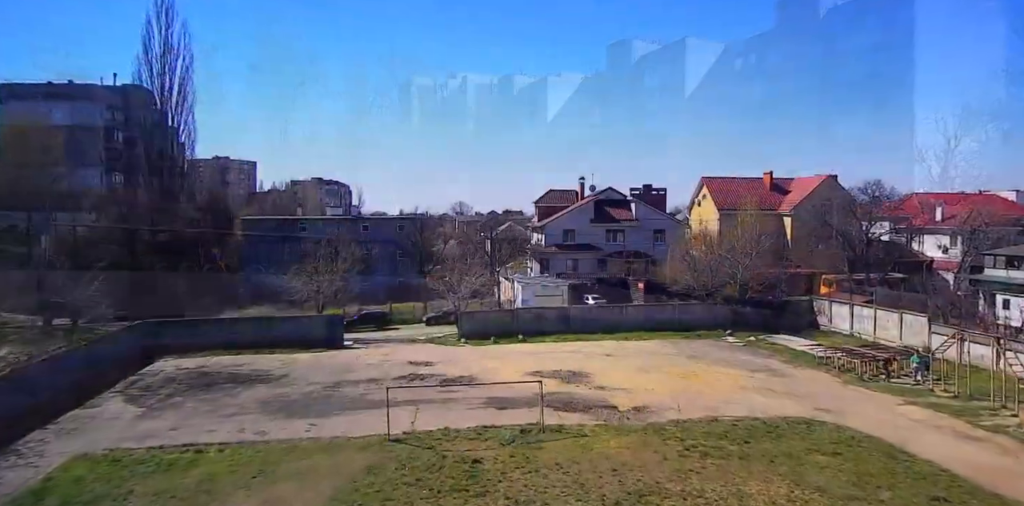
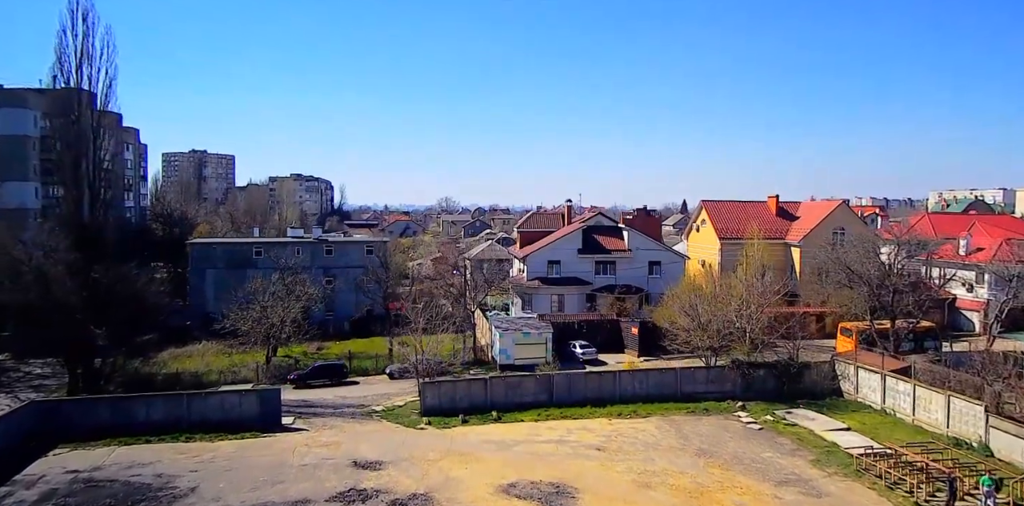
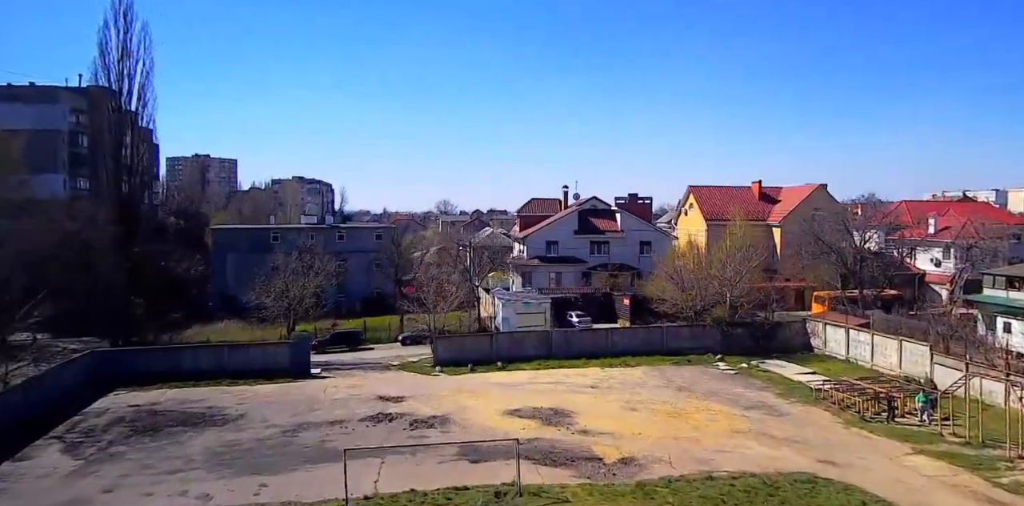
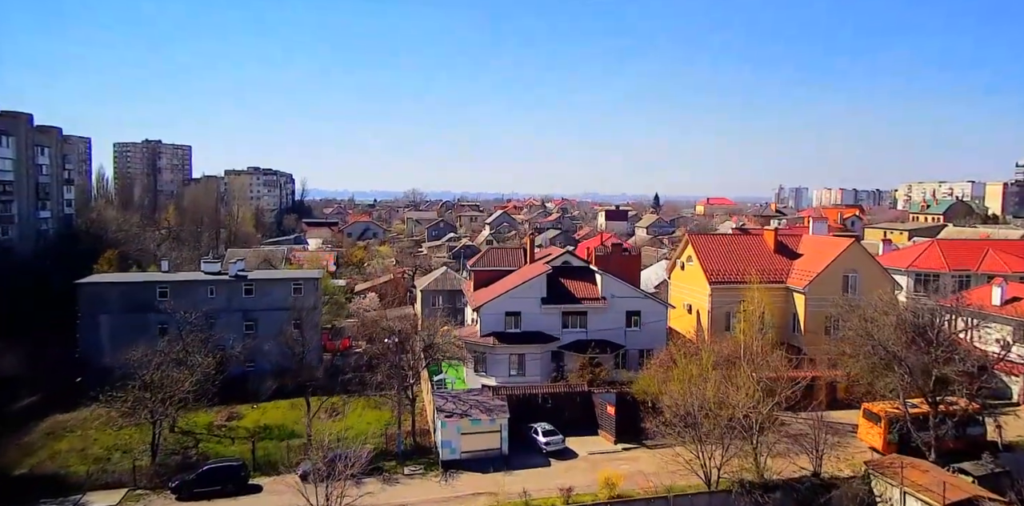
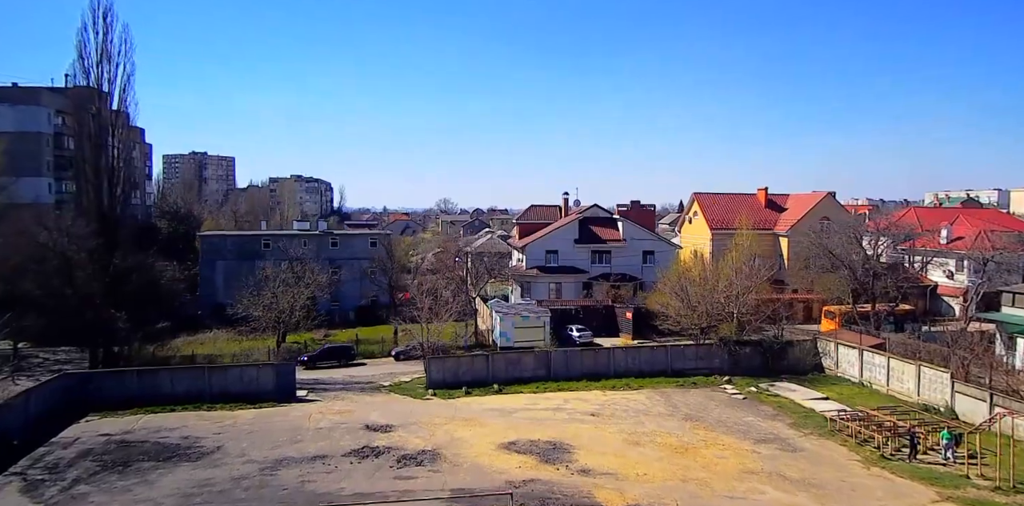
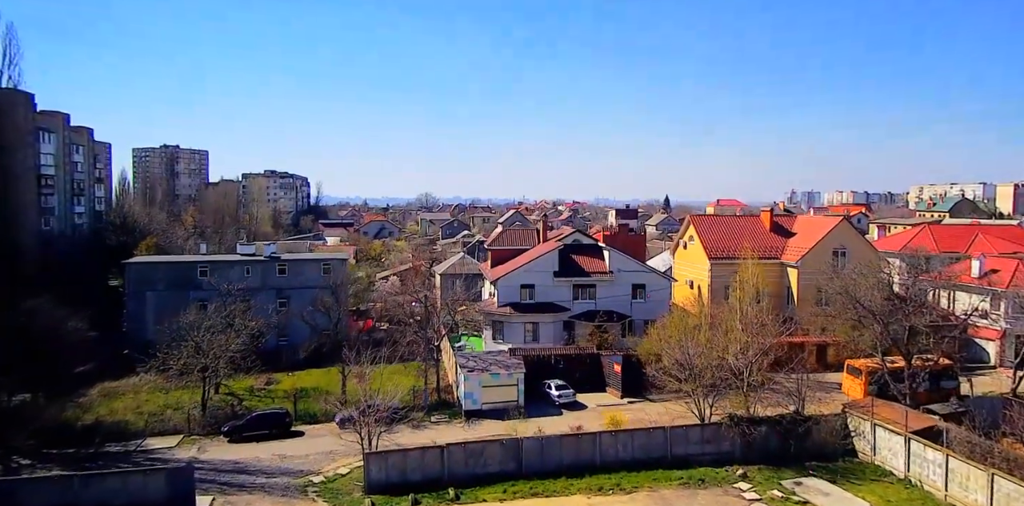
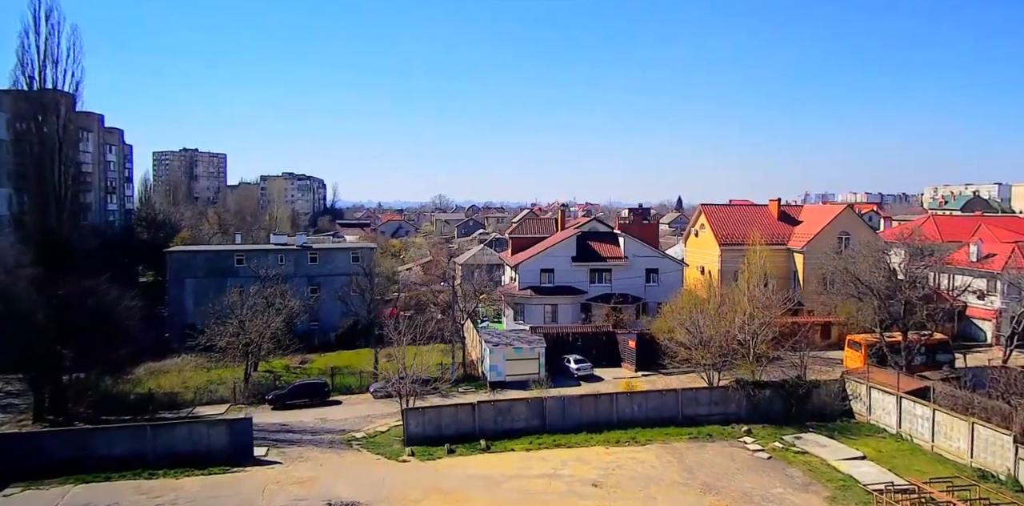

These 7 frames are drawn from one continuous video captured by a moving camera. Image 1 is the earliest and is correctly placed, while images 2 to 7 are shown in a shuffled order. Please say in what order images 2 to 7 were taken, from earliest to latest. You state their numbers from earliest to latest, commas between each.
3, 5, 2, 7, 6, 4
